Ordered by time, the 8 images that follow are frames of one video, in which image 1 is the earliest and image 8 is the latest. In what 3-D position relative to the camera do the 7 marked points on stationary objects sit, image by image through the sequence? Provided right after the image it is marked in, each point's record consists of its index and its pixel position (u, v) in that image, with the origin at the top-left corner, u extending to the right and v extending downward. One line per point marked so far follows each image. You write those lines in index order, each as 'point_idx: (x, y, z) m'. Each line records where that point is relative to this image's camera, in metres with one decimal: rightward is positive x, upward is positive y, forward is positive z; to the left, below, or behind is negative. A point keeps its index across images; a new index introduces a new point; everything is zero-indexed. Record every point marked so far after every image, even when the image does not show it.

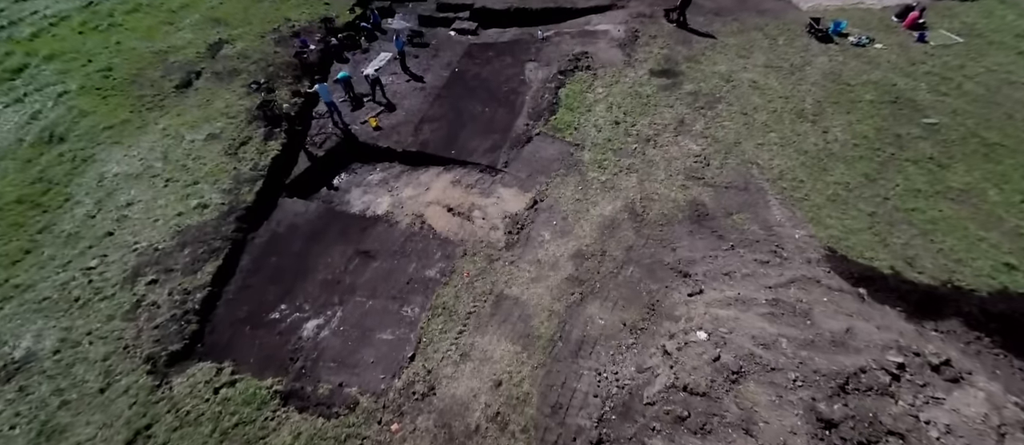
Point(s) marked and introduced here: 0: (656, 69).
0: (+5.1, +5.4, +14.1) m
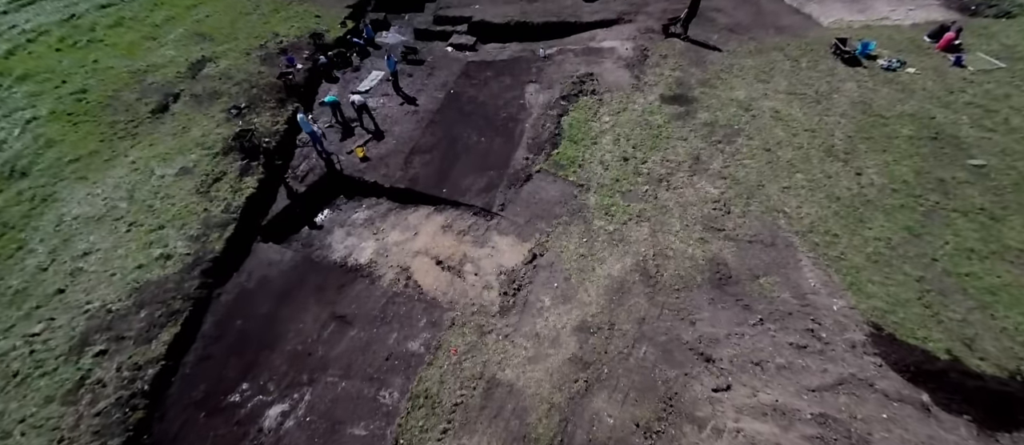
0: (+5.0, +4.1, +12.9) m
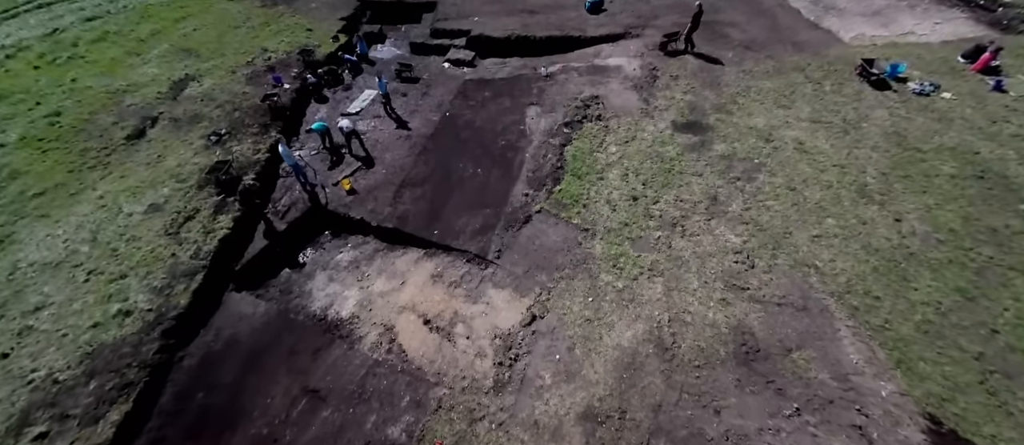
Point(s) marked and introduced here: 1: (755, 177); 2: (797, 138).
0: (+5.0, +3.0, +11.9) m
1: (+6.1, +1.1, +9.9) m
2: (+7.8, +2.3, +10.8) m
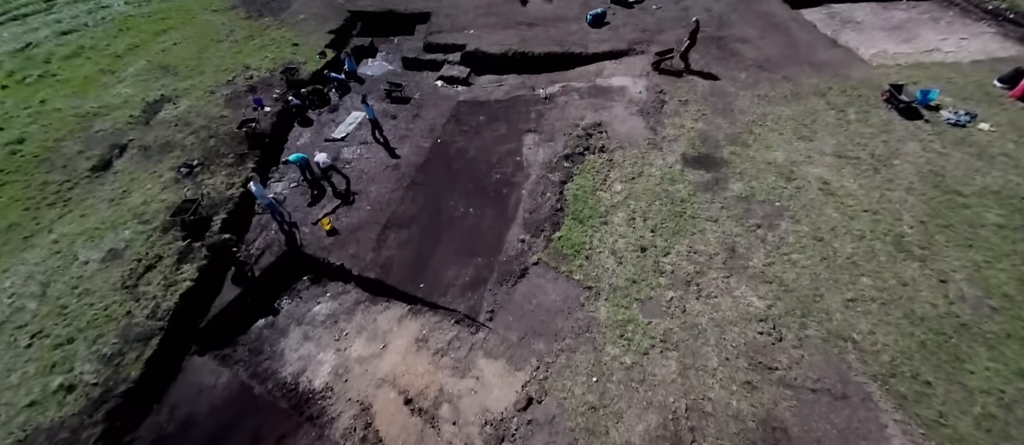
0: (+4.9, +1.8, +10.9) m
1: (+5.9, 0.0, +8.9) m
2: (+7.6, +1.1, +9.8) m
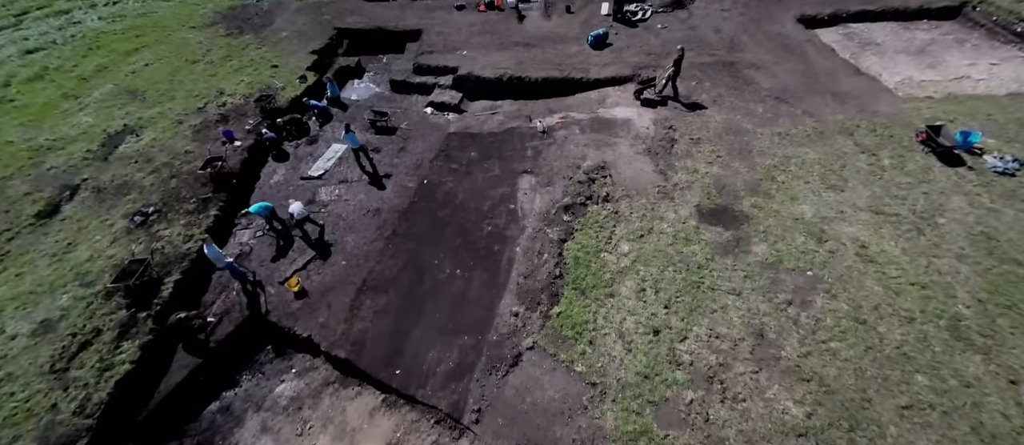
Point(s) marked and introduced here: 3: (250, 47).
0: (+4.7, +0.4, +9.6) m
1: (+5.8, -1.5, +7.7) m
2: (+7.5, -0.3, +8.6) m
3: (-11.7, +7.8, +17.7) m
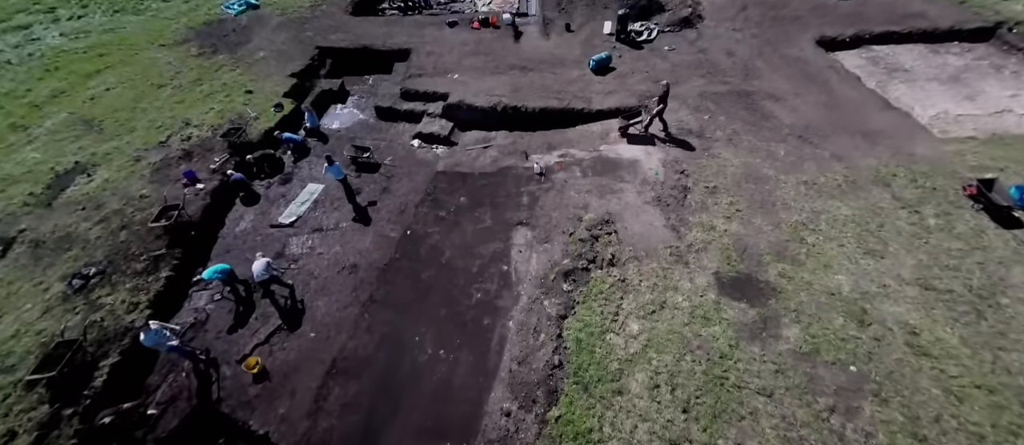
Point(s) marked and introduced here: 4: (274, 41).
0: (+4.5, -1.1, +8.4) m
1: (+5.6, -3.0, +6.4) m
2: (+7.3, -1.8, +7.3) m
3: (-11.9, +6.3, +16.4) m
4: (-10.8, +8.2, +18.0) m
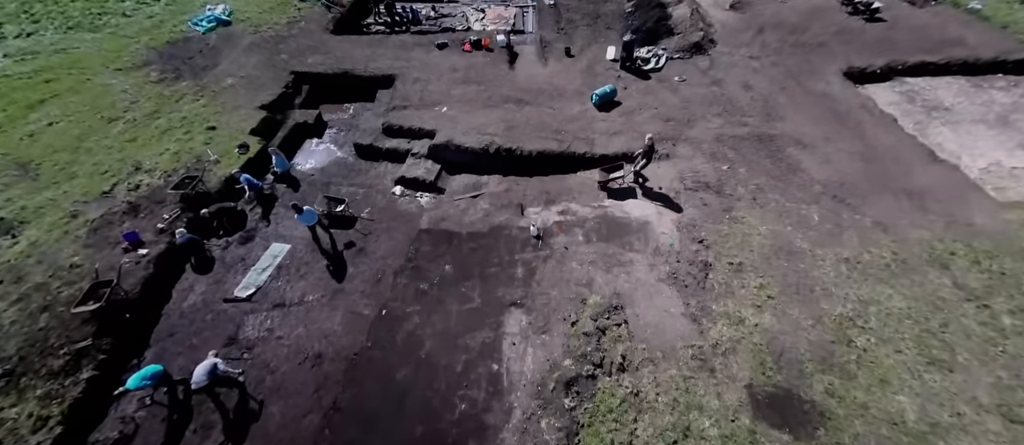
0: (+4.4, -2.9, +7.0) m
1: (+5.4, -4.8, +5.0) m
2: (+7.1, -3.7, +5.9) m
3: (-12.1, +4.6, +14.8) m
4: (-11.0, +6.5, +16.3) m
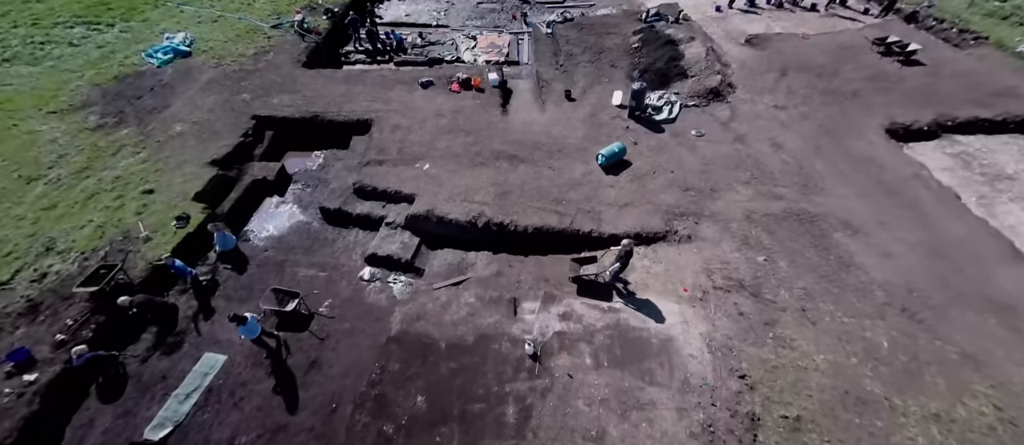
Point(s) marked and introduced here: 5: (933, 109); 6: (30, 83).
0: (+4.2, -5.3, +4.9) m
1: (+5.3, -7.1, +3.0) m
2: (+6.9, -6.0, +3.9) m
3: (-12.4, +2.3, +12.7) m
4: (-11.2, +4.1, +14.3) m
5: (+13.4, +3.6, +12.8) m
6: (-18.0, +5.2, +14.9) m
